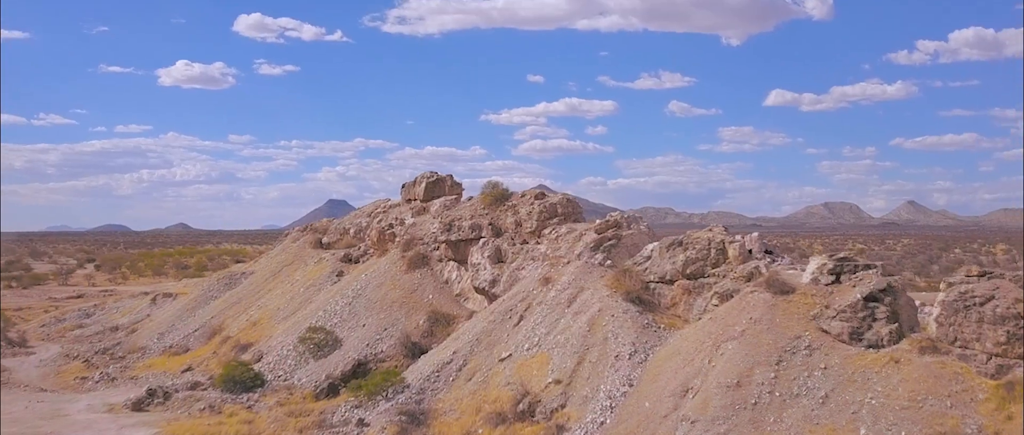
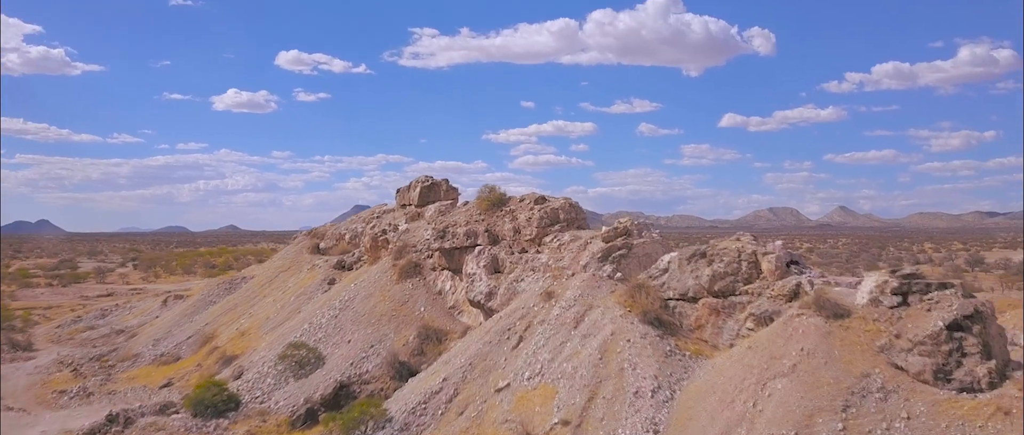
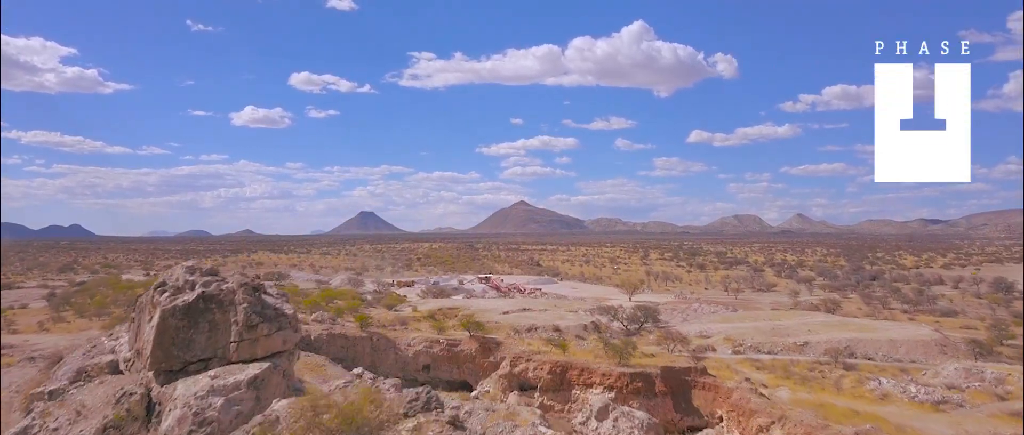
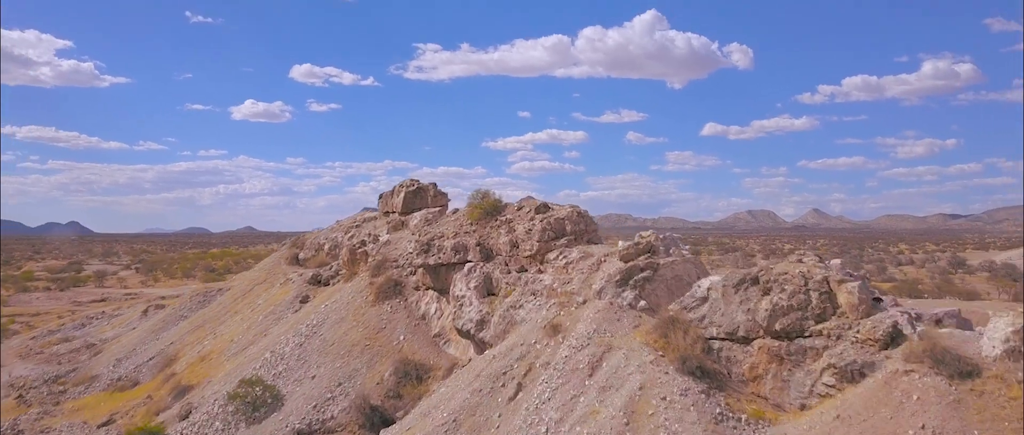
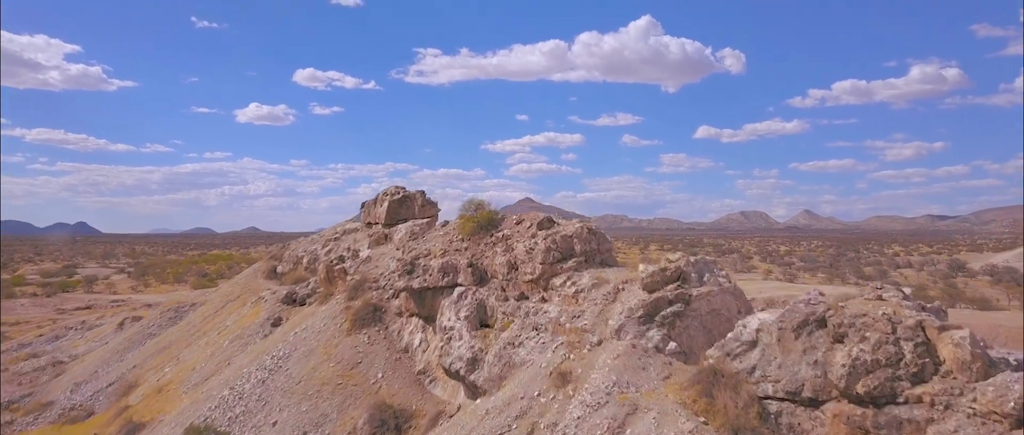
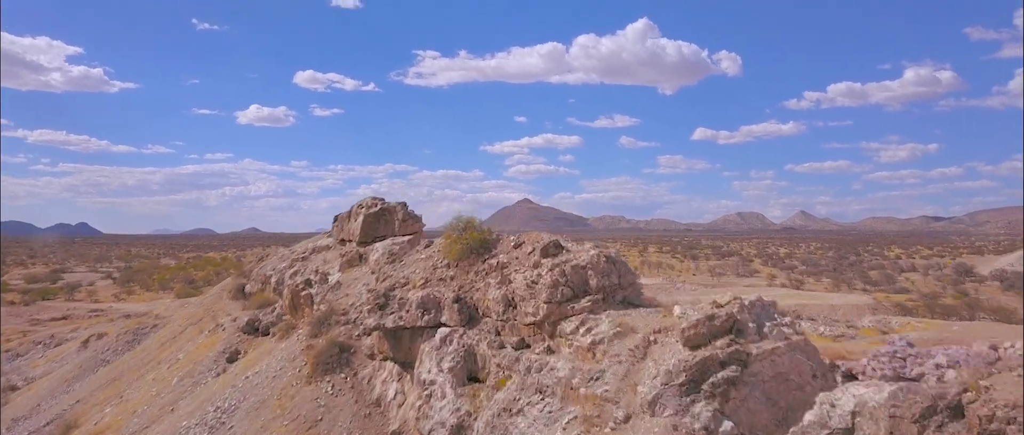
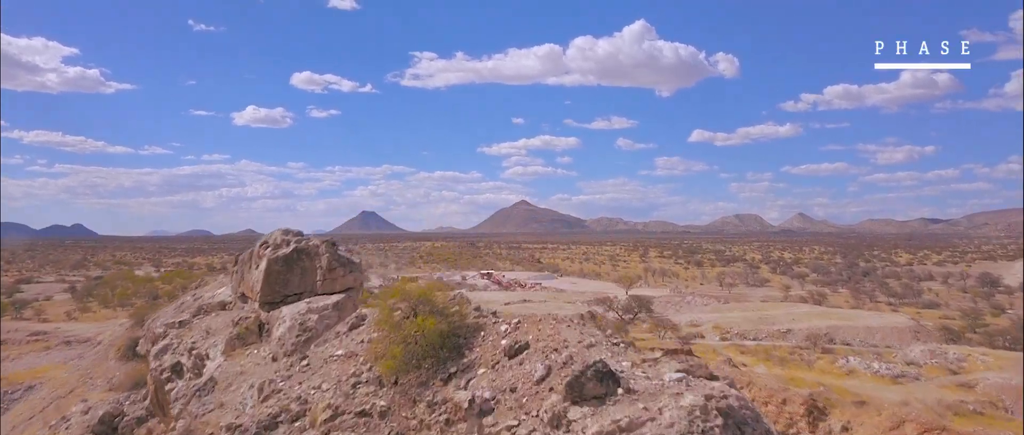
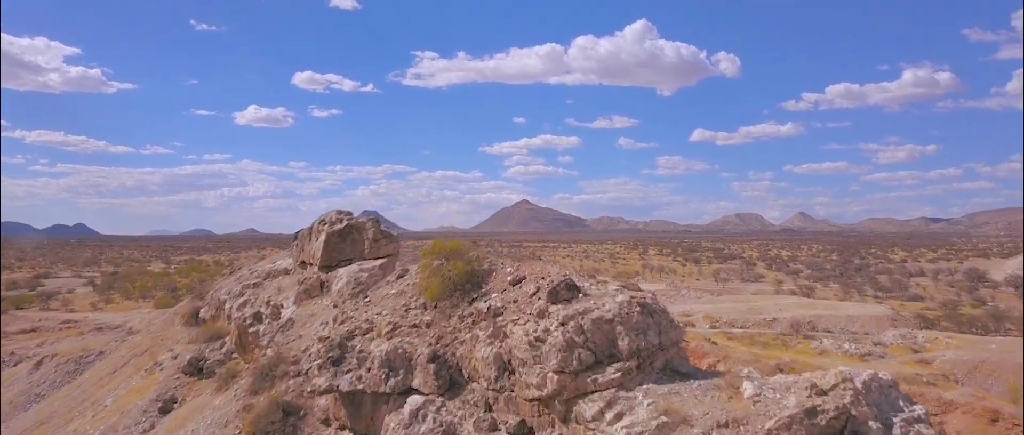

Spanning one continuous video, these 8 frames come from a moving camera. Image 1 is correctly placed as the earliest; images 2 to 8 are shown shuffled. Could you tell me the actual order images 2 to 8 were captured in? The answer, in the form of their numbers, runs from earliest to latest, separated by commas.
2, 4, 5, 6, 8, 7, 3
